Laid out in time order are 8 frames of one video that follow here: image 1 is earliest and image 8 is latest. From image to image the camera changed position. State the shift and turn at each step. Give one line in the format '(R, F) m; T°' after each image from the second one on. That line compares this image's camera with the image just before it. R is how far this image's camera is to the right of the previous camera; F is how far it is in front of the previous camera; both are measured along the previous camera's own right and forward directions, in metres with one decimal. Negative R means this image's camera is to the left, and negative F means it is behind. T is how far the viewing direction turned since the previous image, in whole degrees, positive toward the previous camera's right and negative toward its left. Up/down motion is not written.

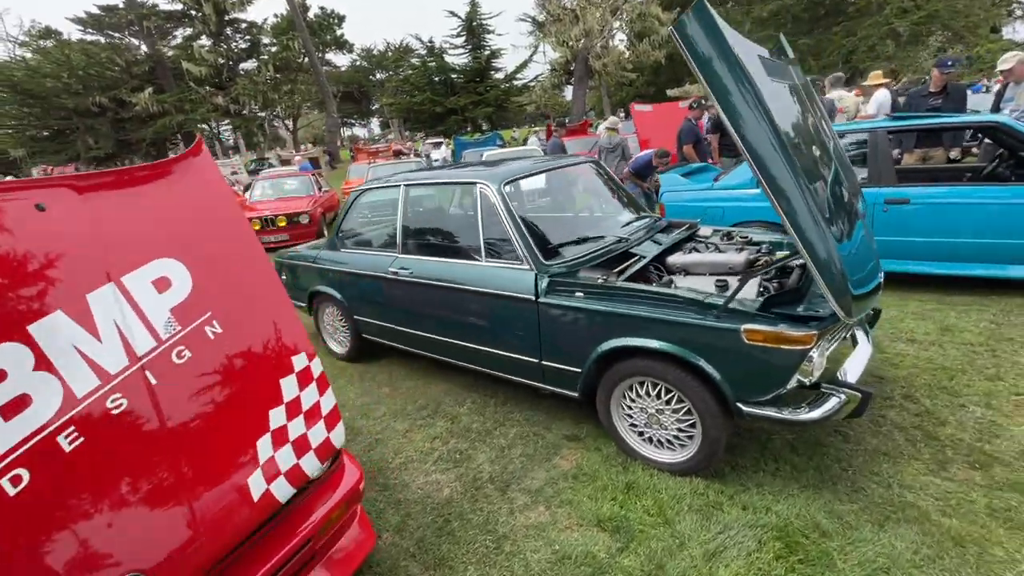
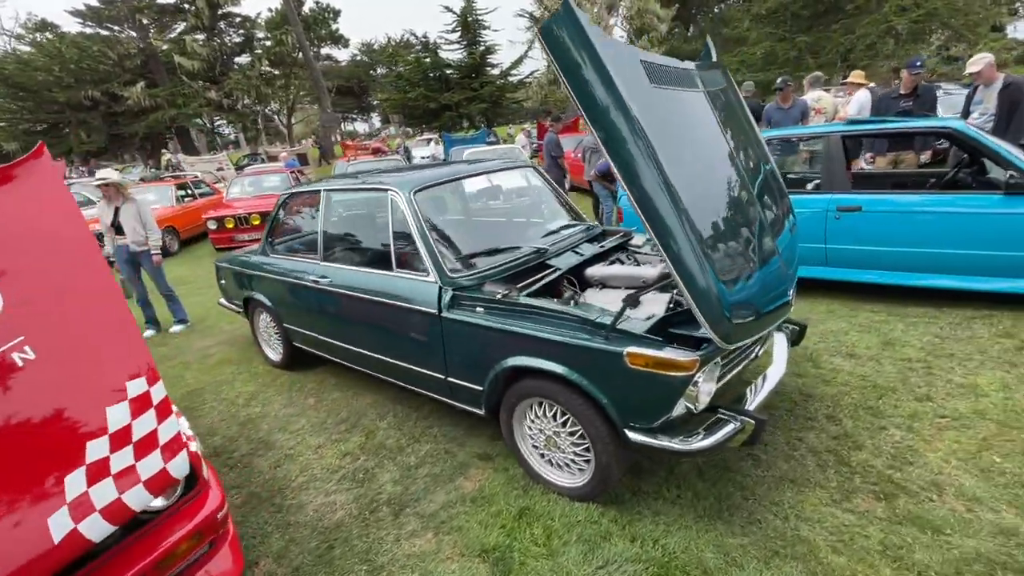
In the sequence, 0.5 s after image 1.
(+0.6, +0.1) m; 0°
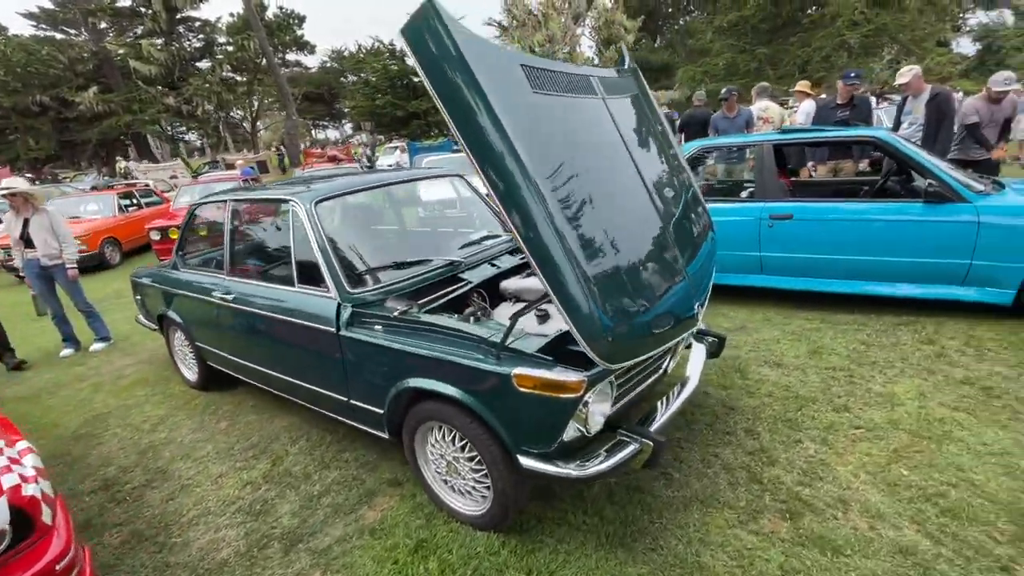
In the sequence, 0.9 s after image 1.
(+0.4, +0.1) m; +3°
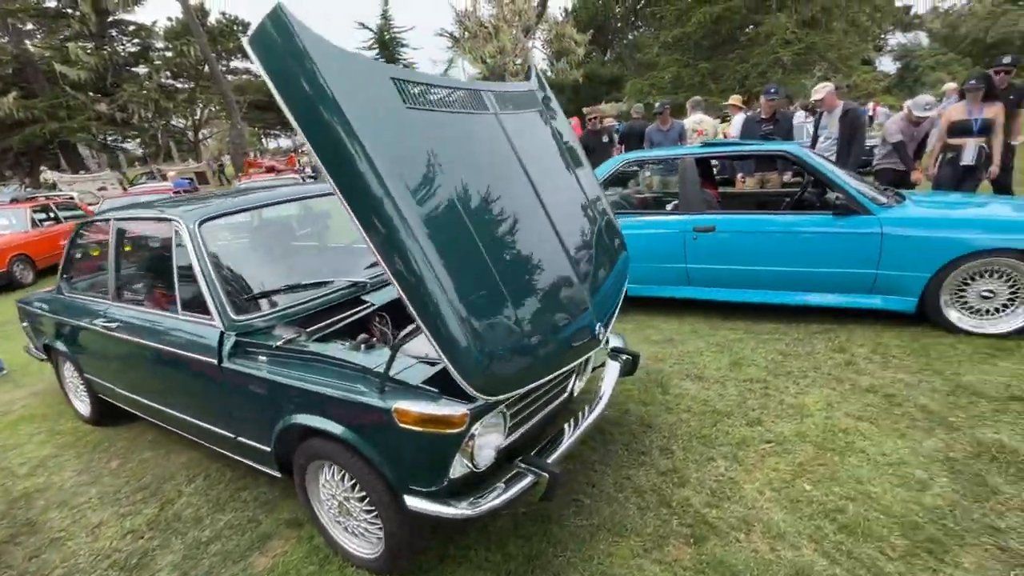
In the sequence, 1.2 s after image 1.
(+0.3, +0.1) m; +5°
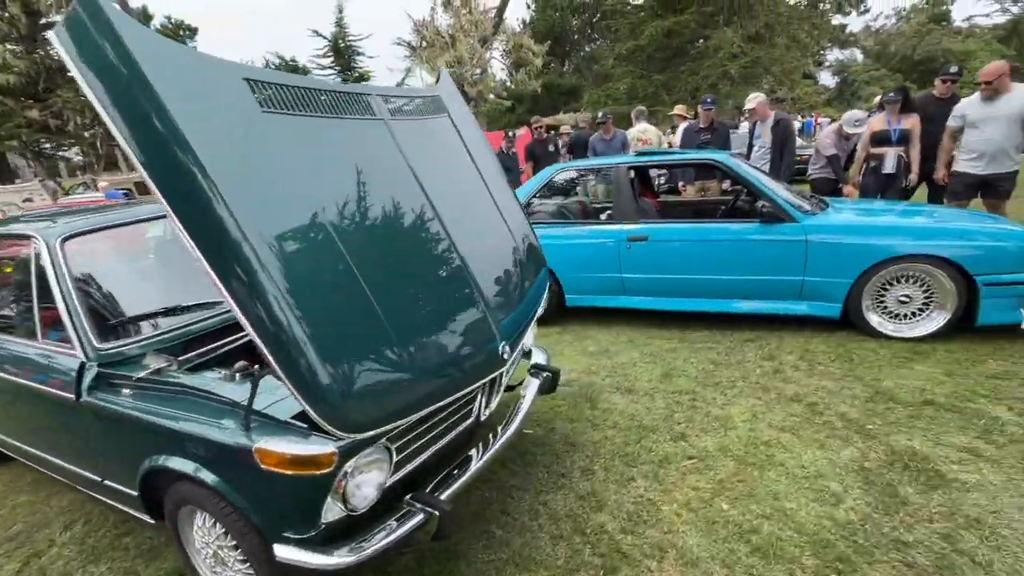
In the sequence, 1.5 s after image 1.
(+0.3, +0.1) m; +4°
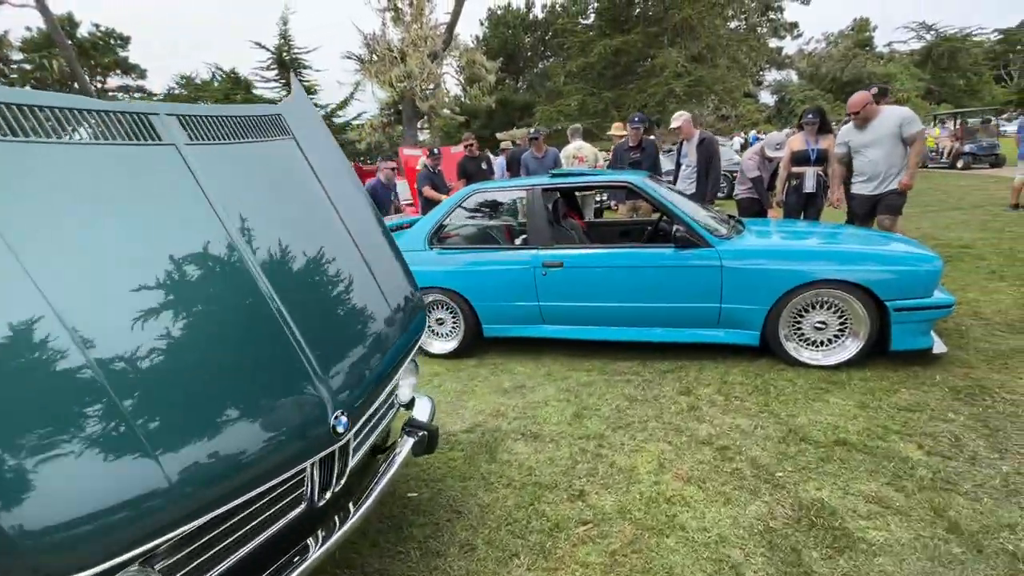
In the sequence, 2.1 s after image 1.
(+0.5, +0.3) m; +5°
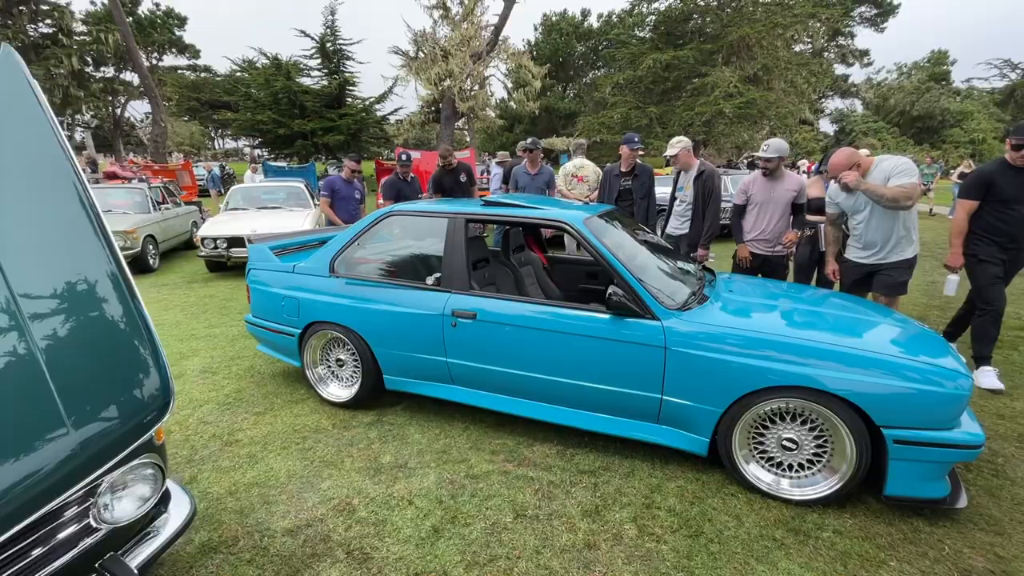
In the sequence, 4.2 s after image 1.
(+0.9, +0.8) m; -4°
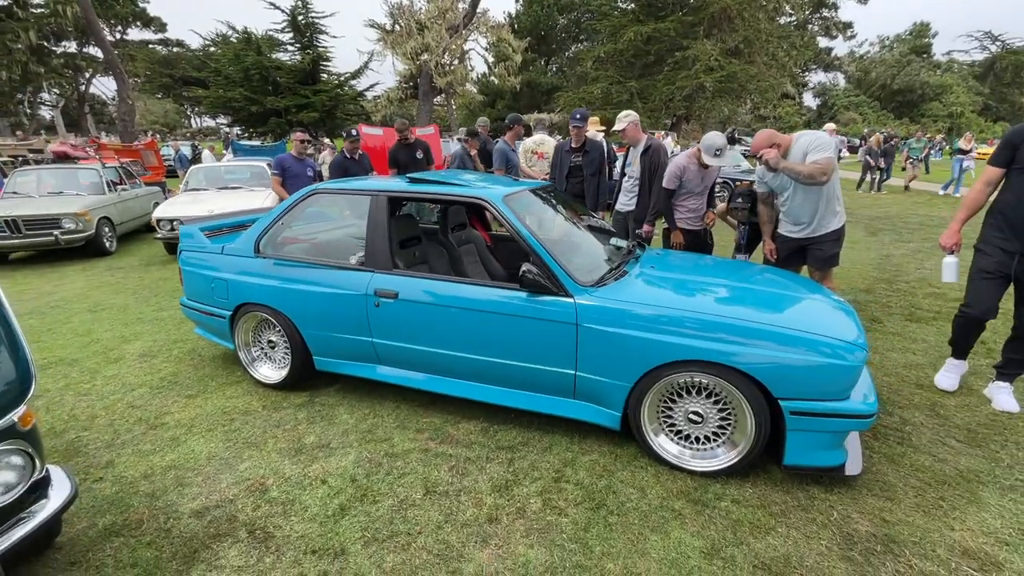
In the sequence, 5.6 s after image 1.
(+0.4, 0.0) m; +1°
